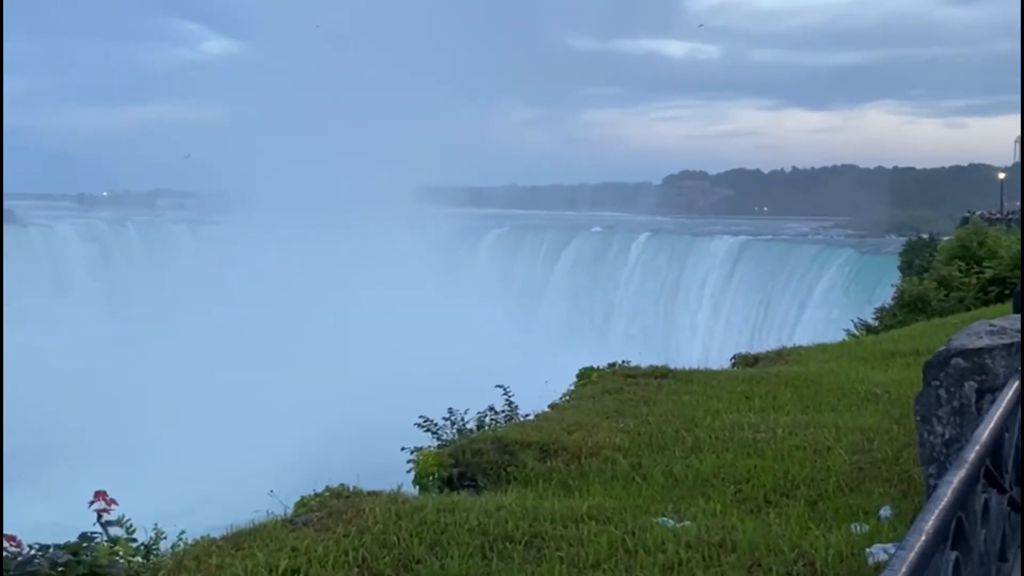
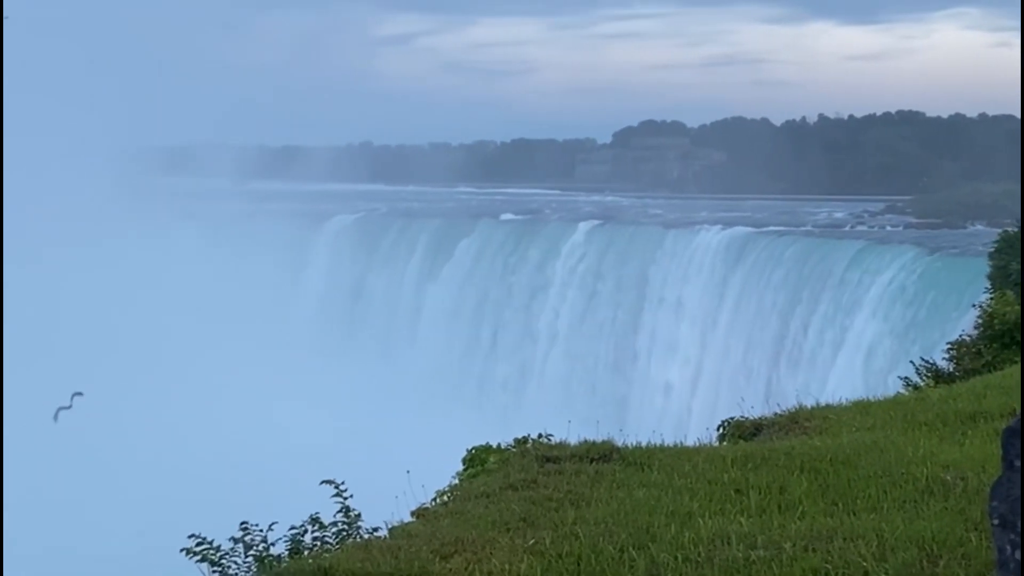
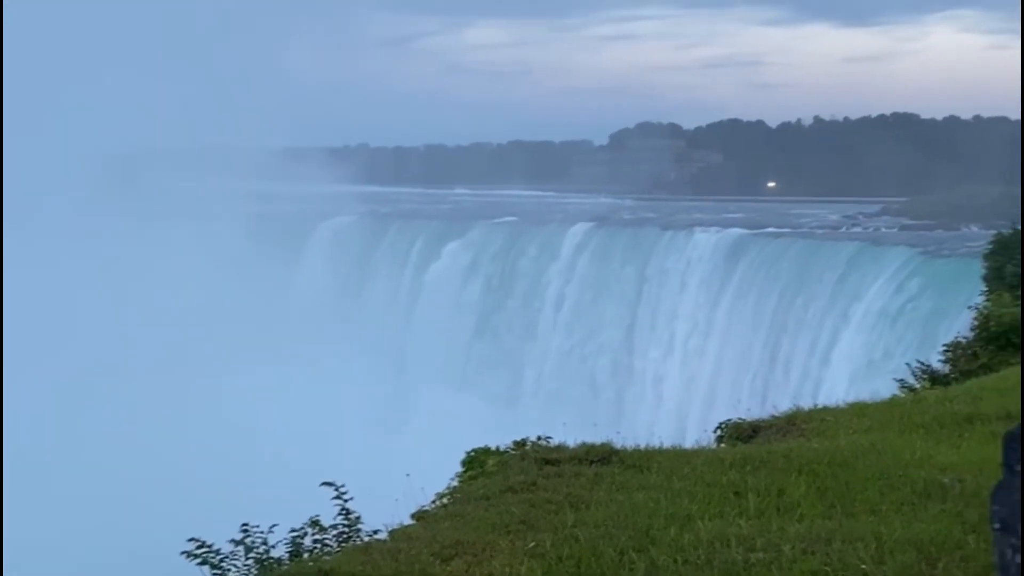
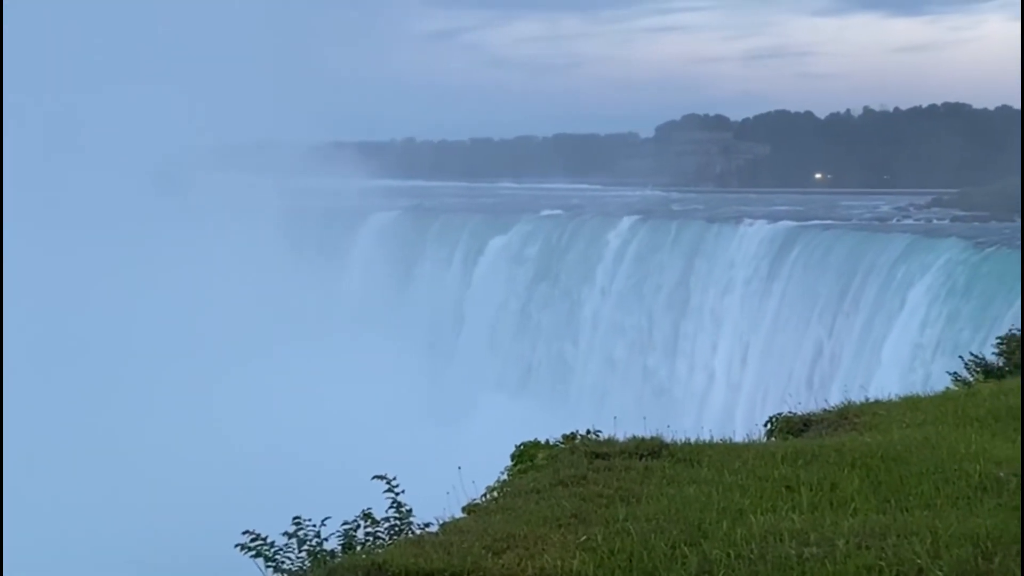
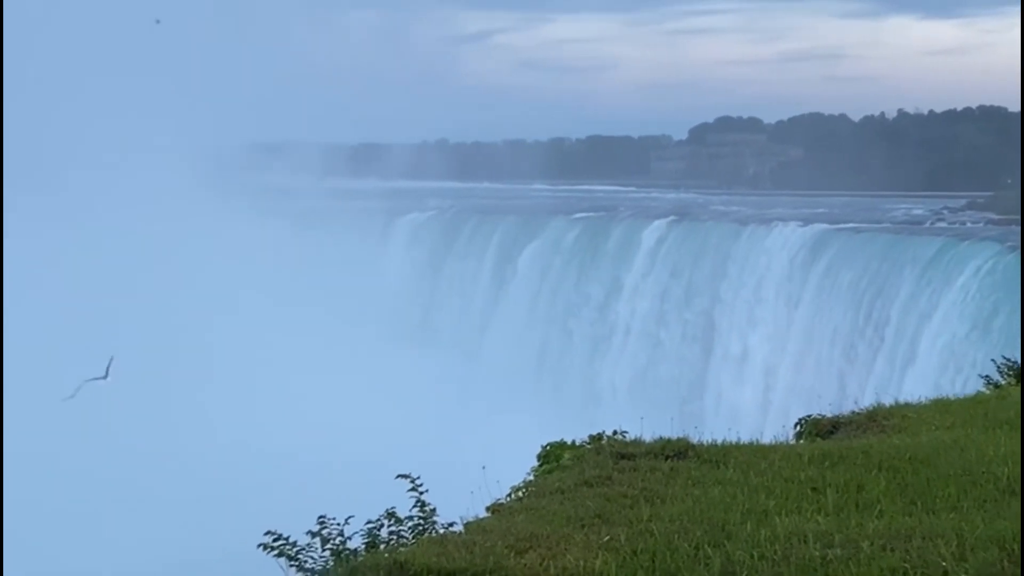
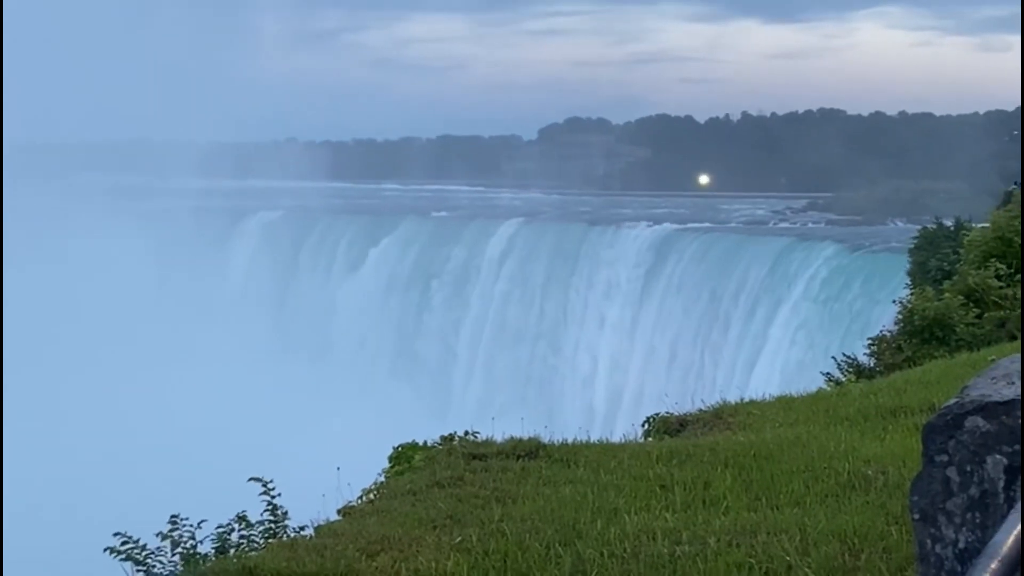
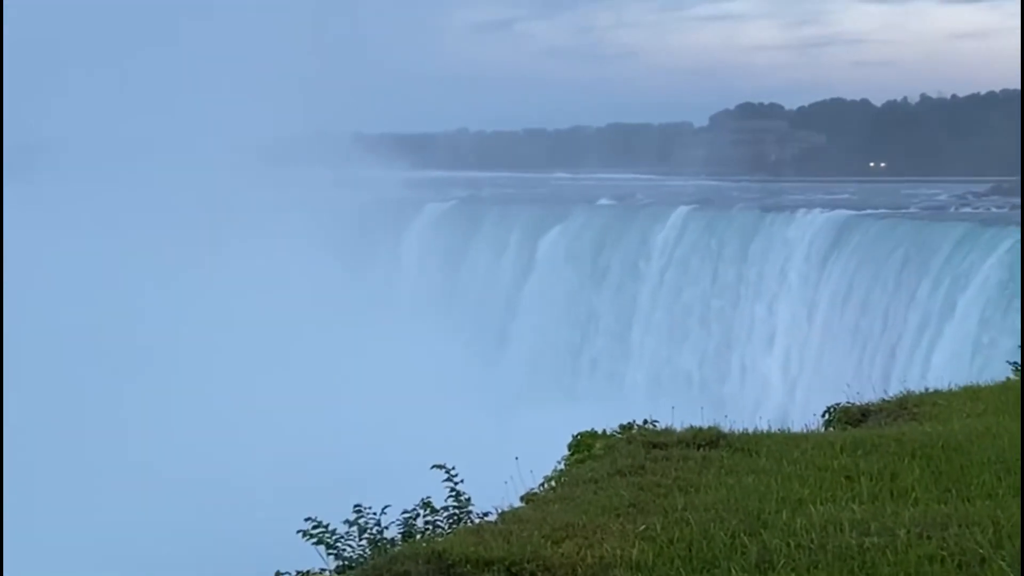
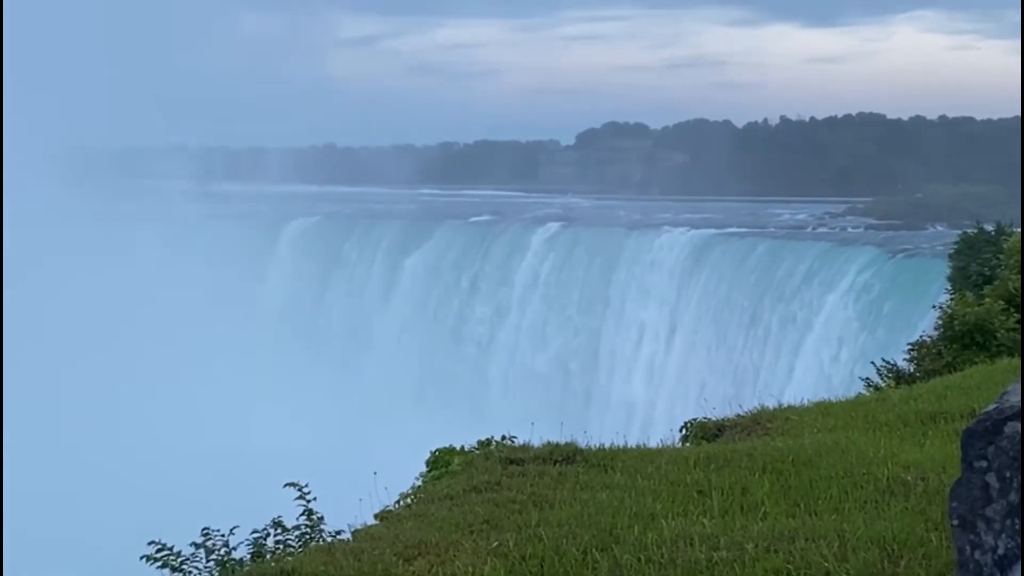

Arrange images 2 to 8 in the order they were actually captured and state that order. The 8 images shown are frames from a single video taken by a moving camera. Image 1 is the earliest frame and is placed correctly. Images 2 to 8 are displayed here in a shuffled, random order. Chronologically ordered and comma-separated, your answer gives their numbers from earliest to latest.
7, 4, 3, 6, 8, 2, 5
